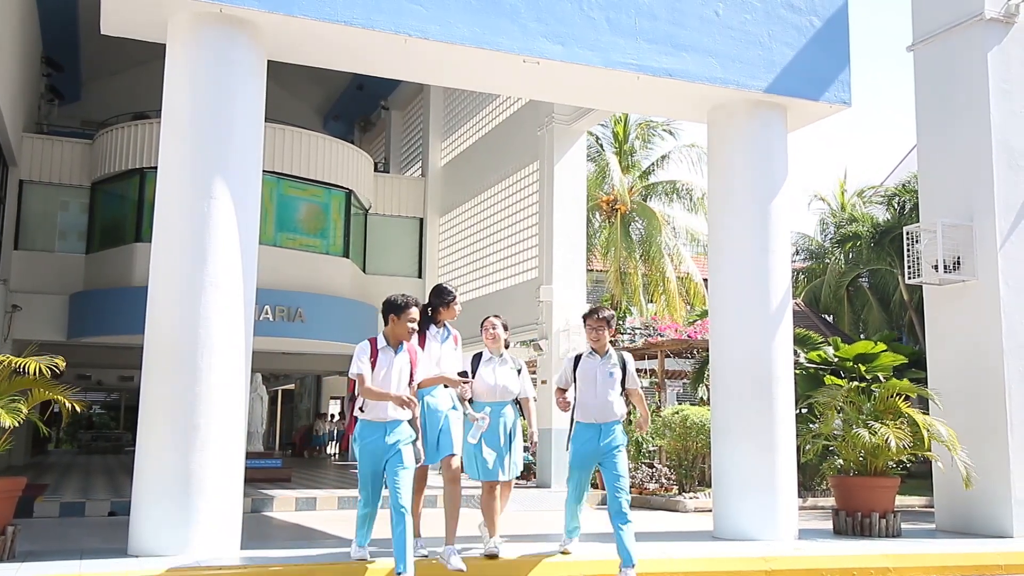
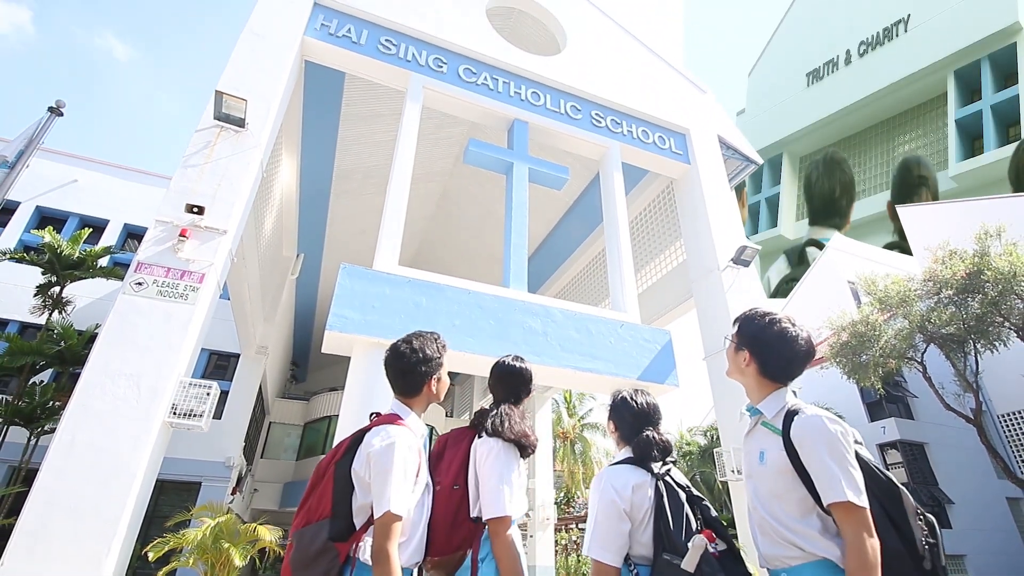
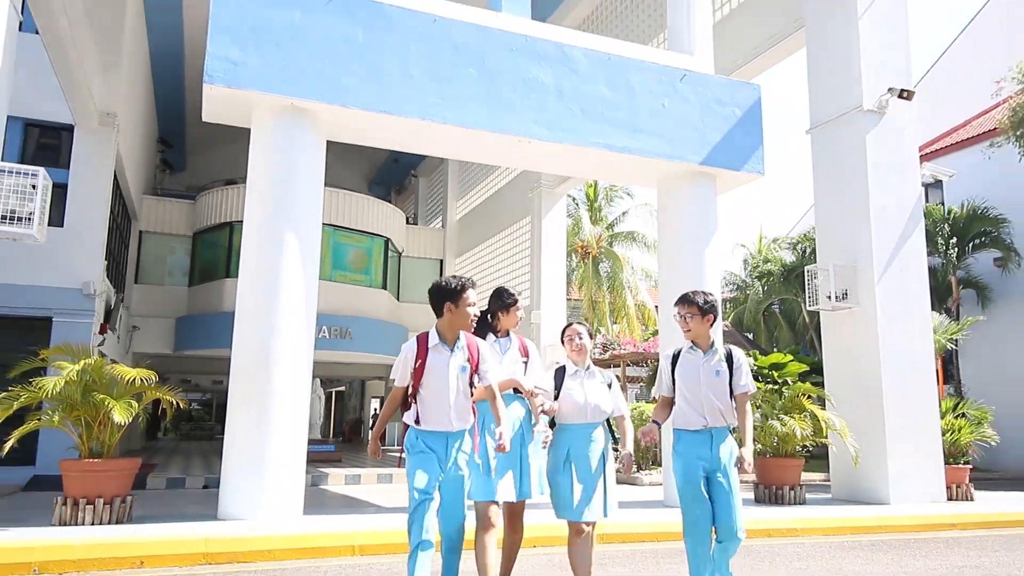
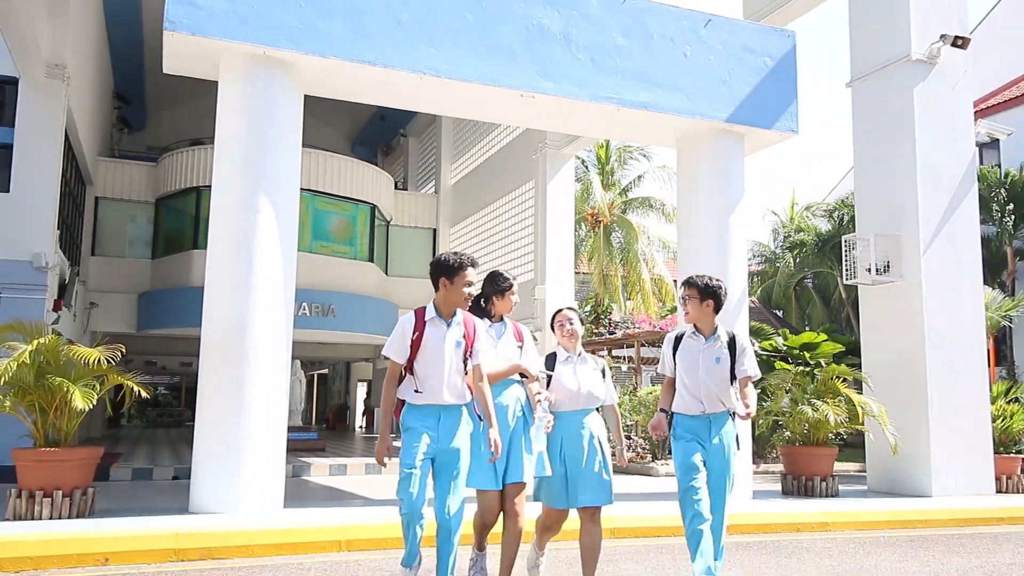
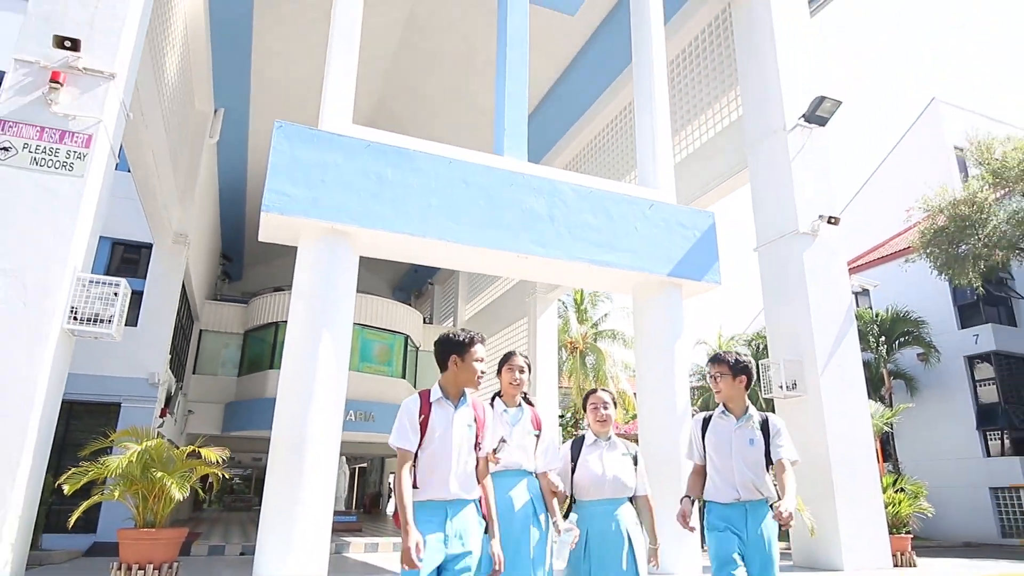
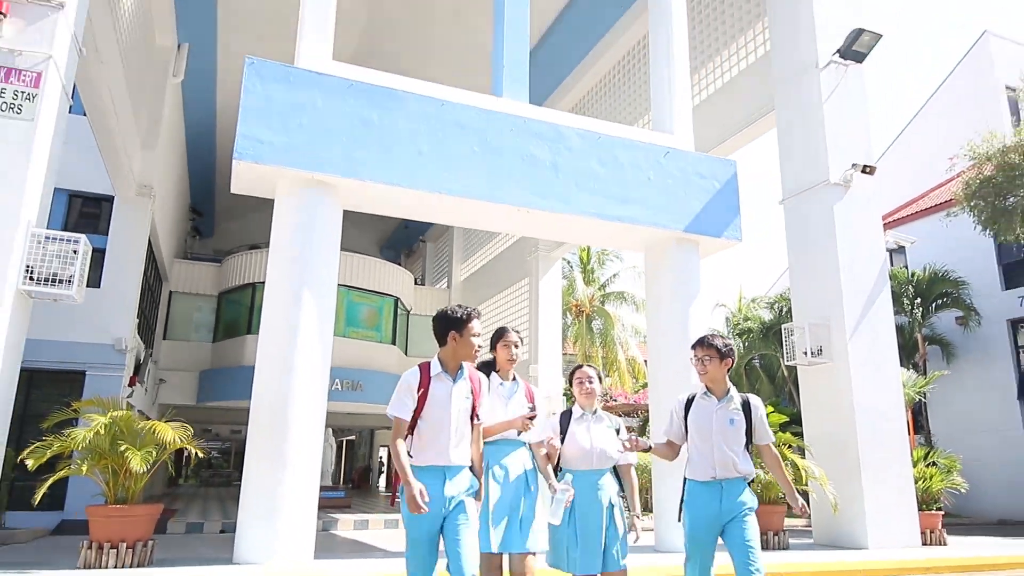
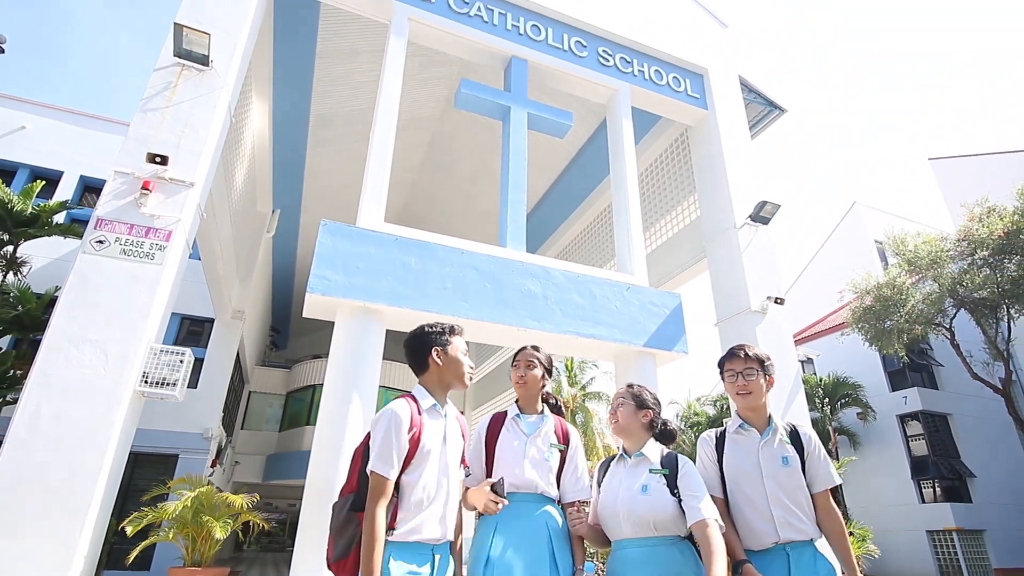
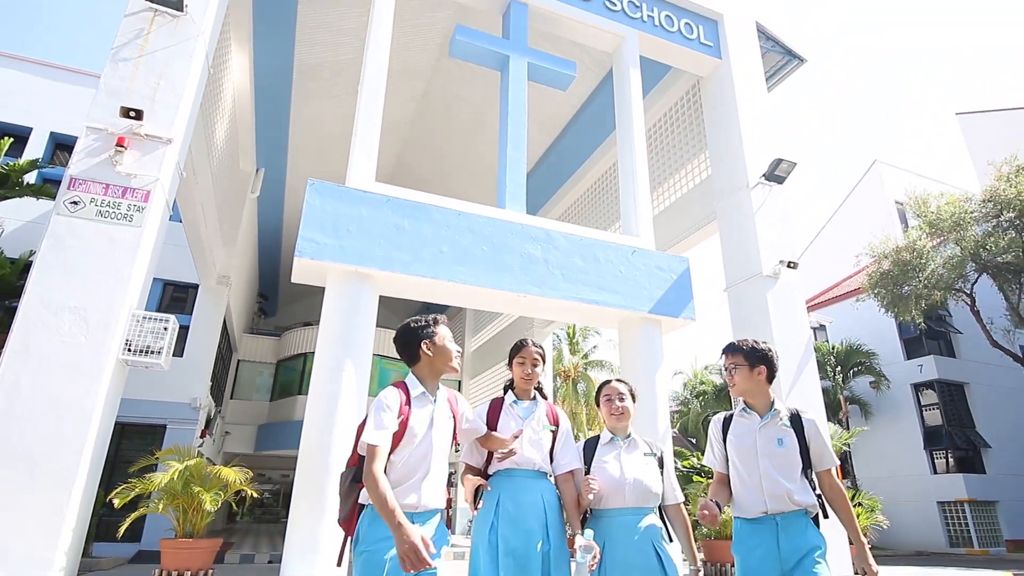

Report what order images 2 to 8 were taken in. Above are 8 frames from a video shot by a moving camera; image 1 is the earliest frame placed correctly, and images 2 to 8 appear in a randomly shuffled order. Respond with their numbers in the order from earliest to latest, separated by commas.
4, 3, 6, 5, 8, 7, 2
